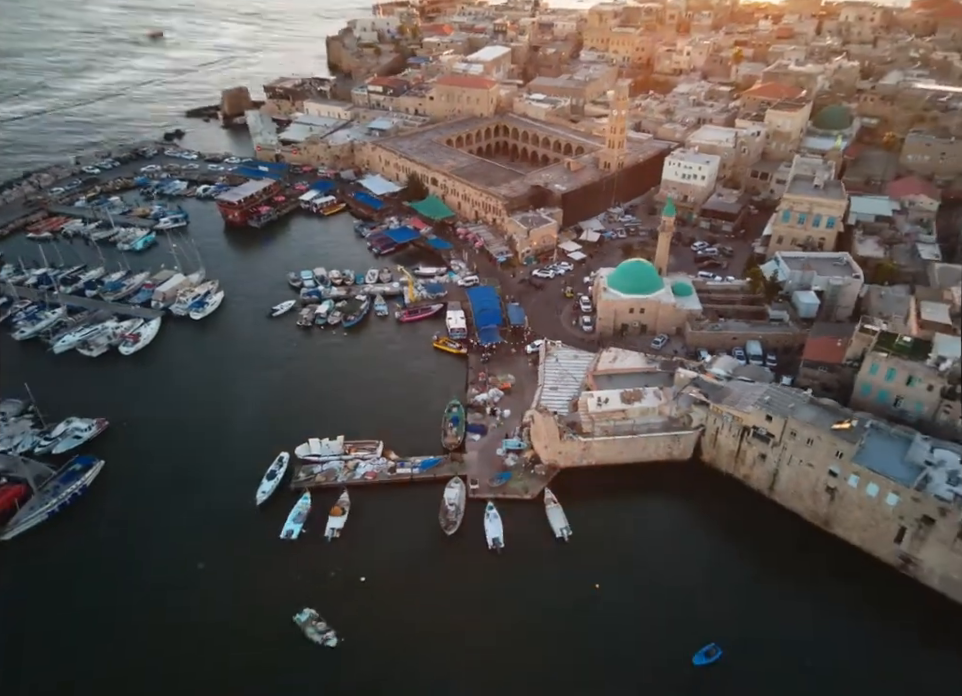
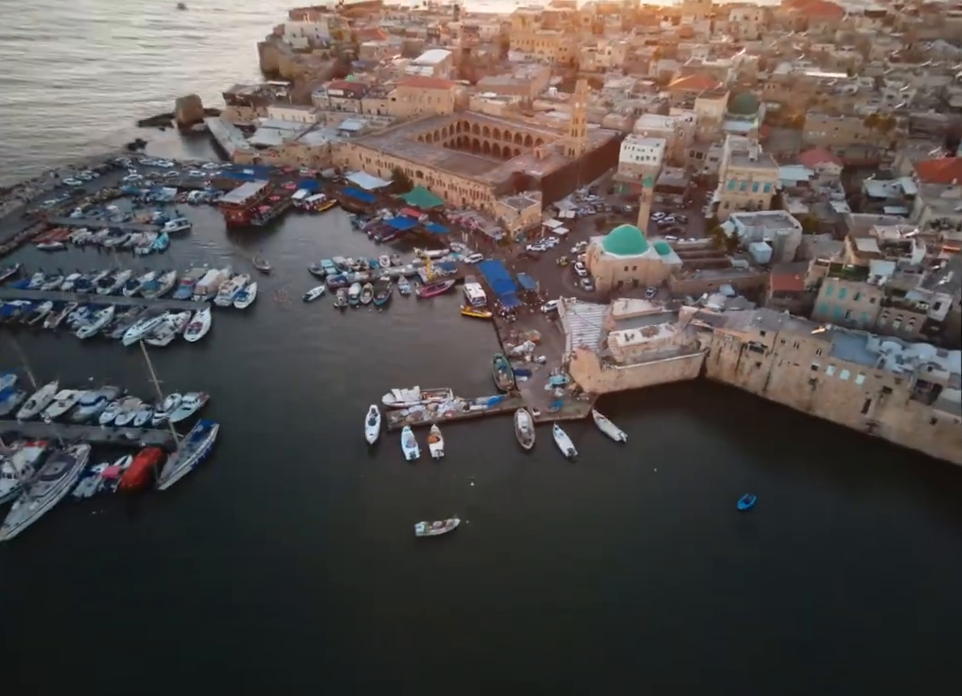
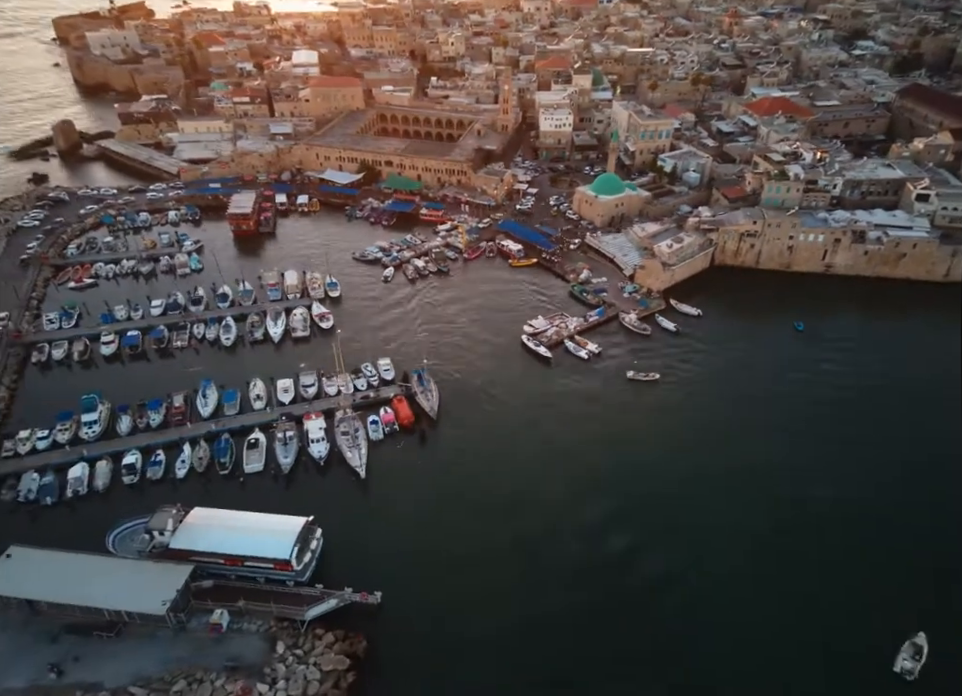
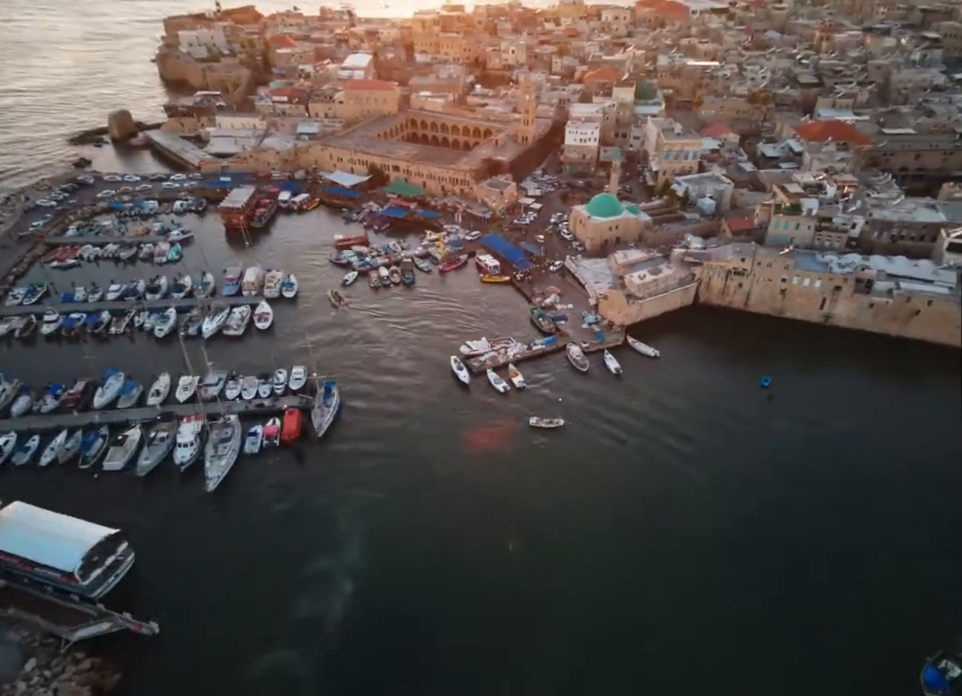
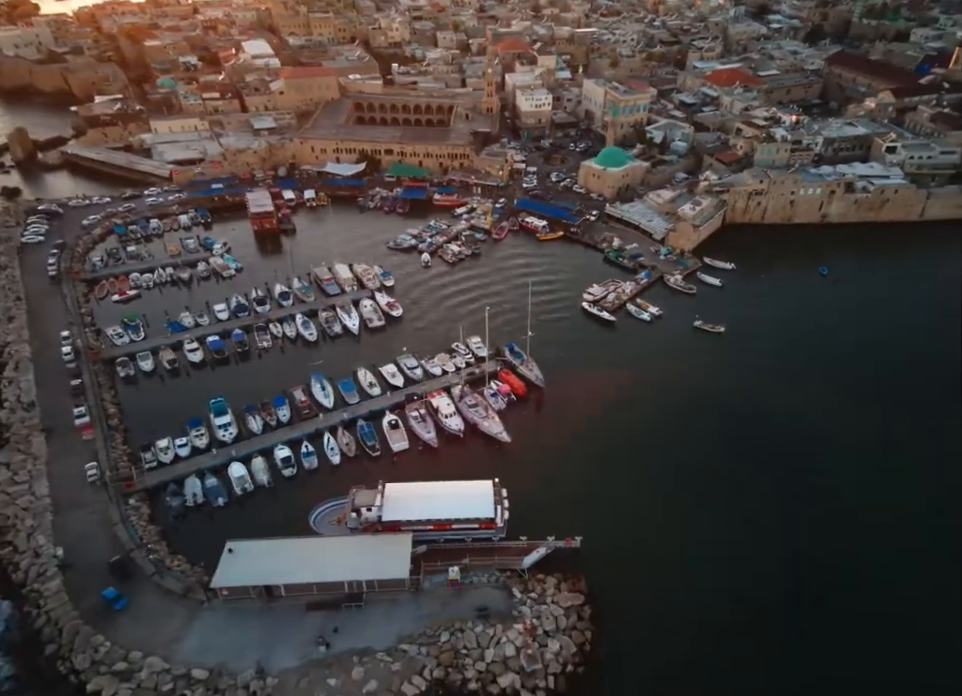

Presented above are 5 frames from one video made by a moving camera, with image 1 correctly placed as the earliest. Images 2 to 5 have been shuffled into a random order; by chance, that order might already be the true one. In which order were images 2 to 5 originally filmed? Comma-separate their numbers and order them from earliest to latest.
2, 4, 3, 5
